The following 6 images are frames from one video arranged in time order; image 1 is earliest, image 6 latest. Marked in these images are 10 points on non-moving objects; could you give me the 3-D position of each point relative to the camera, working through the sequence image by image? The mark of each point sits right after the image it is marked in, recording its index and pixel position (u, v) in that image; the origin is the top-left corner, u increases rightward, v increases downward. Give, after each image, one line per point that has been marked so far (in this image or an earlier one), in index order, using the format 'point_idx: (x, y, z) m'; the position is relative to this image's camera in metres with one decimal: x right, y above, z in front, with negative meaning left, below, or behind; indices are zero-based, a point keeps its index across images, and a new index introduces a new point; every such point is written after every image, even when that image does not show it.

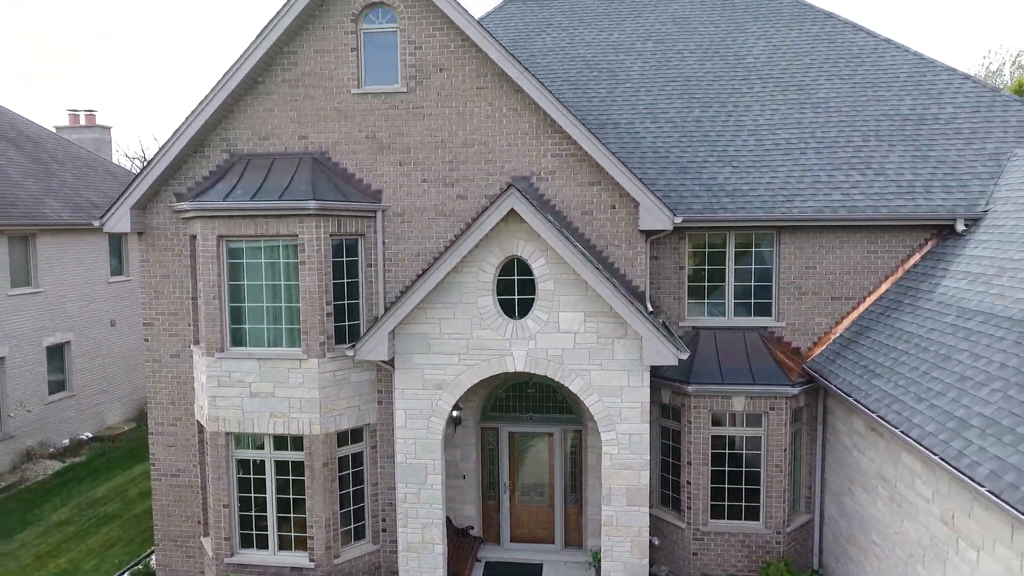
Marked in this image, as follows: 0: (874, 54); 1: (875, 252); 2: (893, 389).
0: (+7.4, +4.8, +11.9) m
1: (+6.0, +0.6, +9.5) m
2: (+5.0, -1.2, +7.5) m
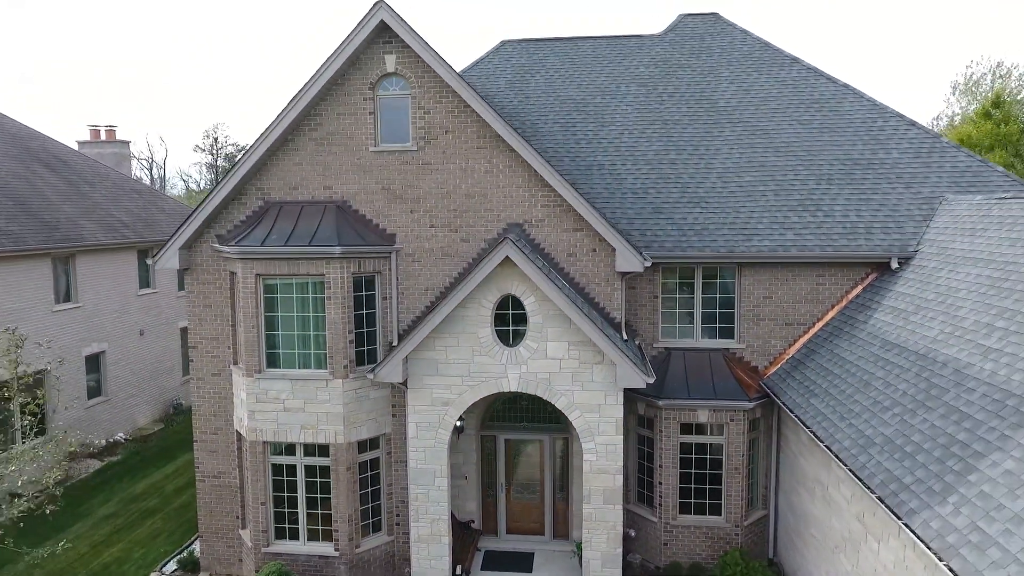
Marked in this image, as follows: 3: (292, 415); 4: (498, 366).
0: (+7.4, +4.3, +13.2) m
1: (+5.9, +0.1, +10.9) m
2: (+4.9, -1.8, +8.9) m
3: (-3.9, -2.2, +10.1) m
4: (-0.3, -1.3, +9.5) m
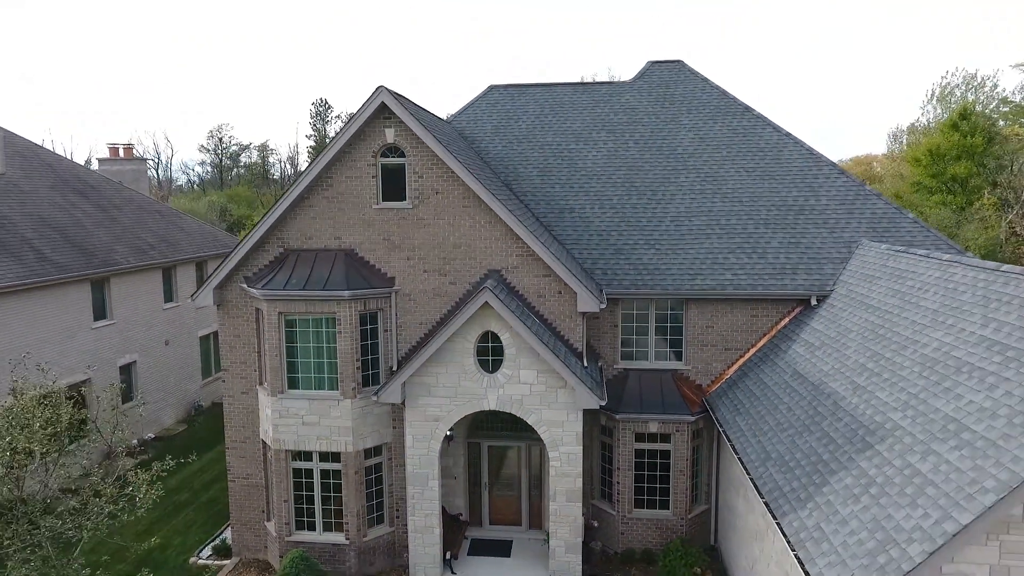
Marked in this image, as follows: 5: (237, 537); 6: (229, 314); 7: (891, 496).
0: (+6.9, +3.7, +15.1) m
1: (+5.5, -0.6, +13.0) m
2: (+4.5, -2.5, +11.0) m
3: (-4.3, -3.0, +12.2) m
4: (-0.7, -2.0, +11.6) m
5: (-6.4, -5.8, +13.4) m
6: (-6.2, -0.6, +12.8) m
7: (+4.7, -2.6, +7.2) m
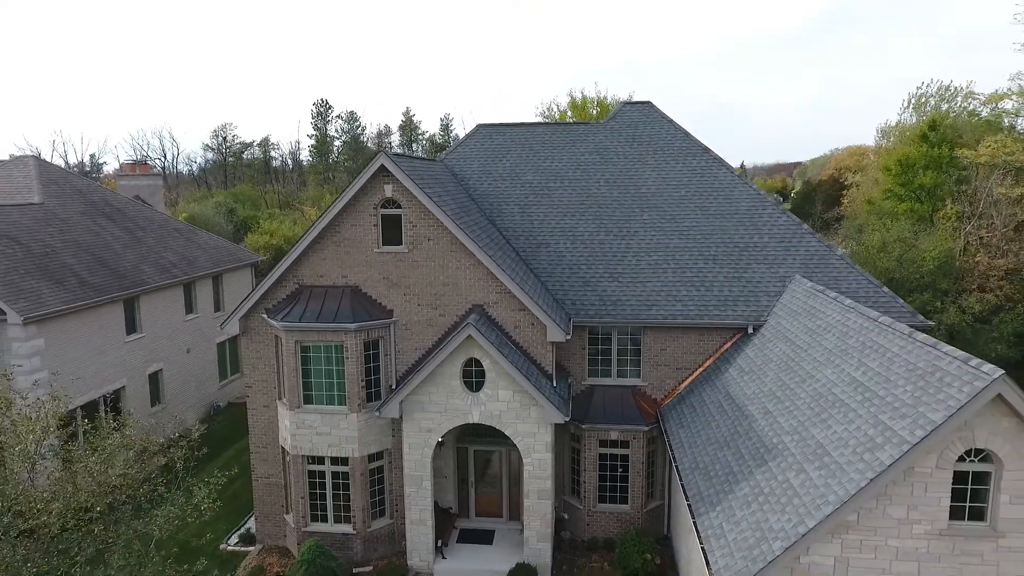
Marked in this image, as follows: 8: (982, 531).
0: (+6.5, +3.0, +17.2) m
1: (+5.0, -1.4, +15.1) m
2: (+4.0, -3.4, +13.2) m
3: (-4.8, -3.7, +14.5) m
4: (-1.1, -2.8, +13.8) m
5: (-6.9, -6.5, +15.7) m
6: (-6.7, -1.3, +15.0) m
7: (+4.2, -3.5, +9.4) m
8: (+7.0, -3.6, +8.4) m
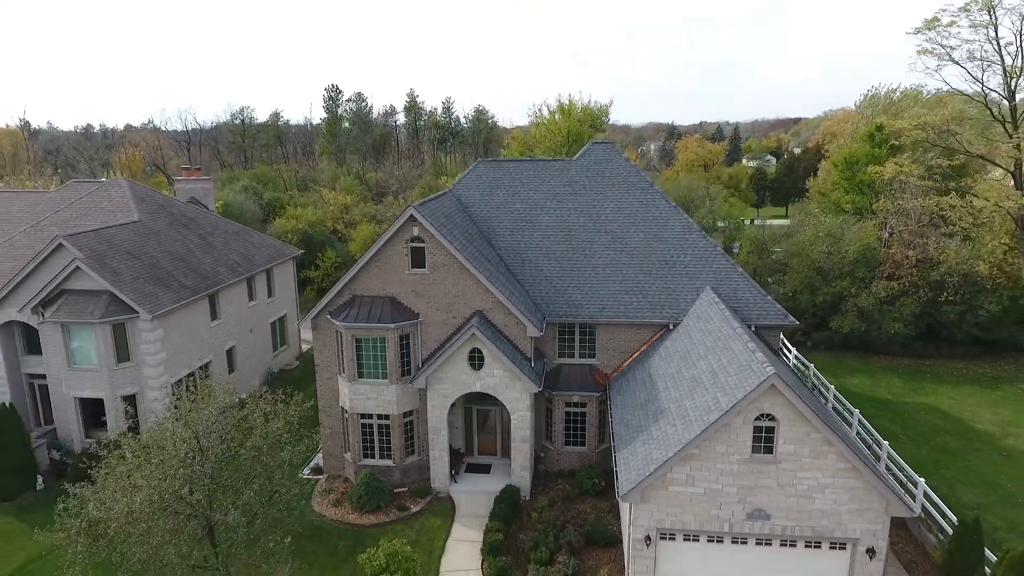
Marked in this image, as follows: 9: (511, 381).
0: (+6.1, +2.8, +23.0) m
1: (+4.7, -1.7, +21.3) m
2: (+3.7, -3.8, +19.6) m
3: (-5.1, -4.1, +20.8) m
4: (-1.5, -3.2, +20.1) m
5: (-7.2, -6.7, +22.3) m
6: (-7.0, -1.6, +21.1) m
7: (+3.9, -4.3, +15.8) m
8: (+6.7, -4.4, +14.8) m
9: (0.0, -3.2, +20.0) m
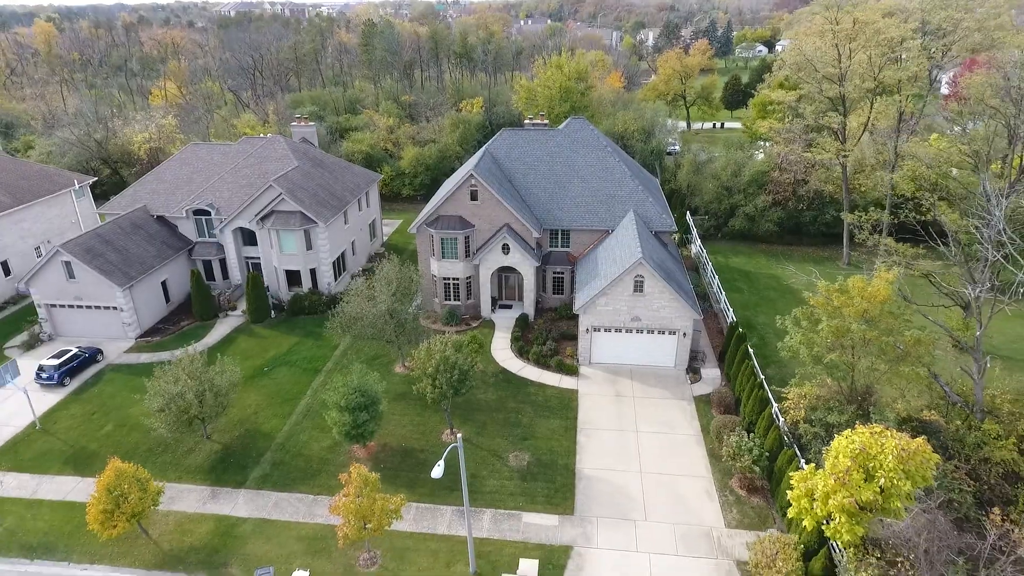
0: (+7.0, +8.4, +40.0) m
1: (+5.5, +3.6, +39.3) m
2: (+4.5, +1.2, +38.0) m
3: (-4.3, +1.2, +39.2) m
4: (-0.6, +1.9, +38.4) m
5: (-6.4, -1.1, +41.2) m
6: (-6.2, +3.6, +39.0) m
7: (+4.8, 0.0, +34.4) m
8: (+7.5, -0.4, +33.5) m
9: (+0.8, +1.8, +38.2) m
